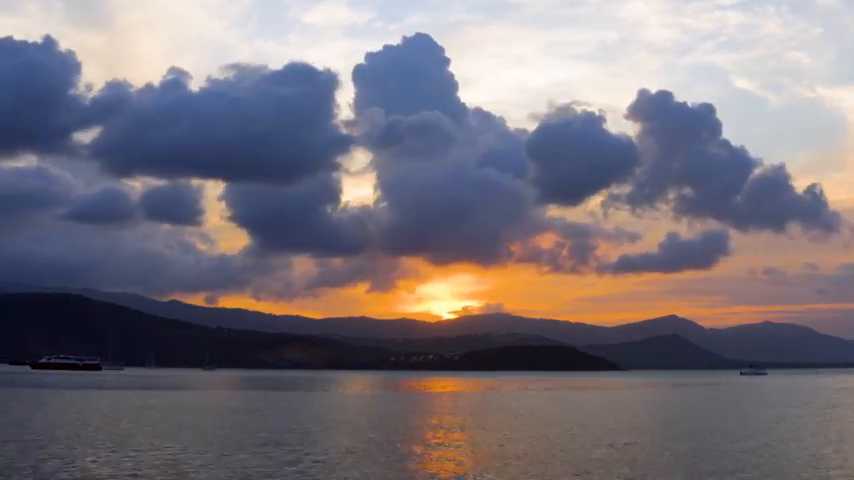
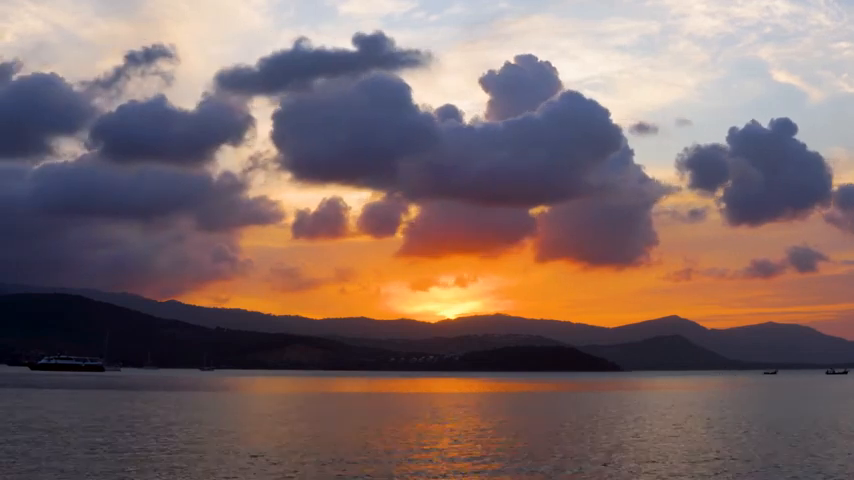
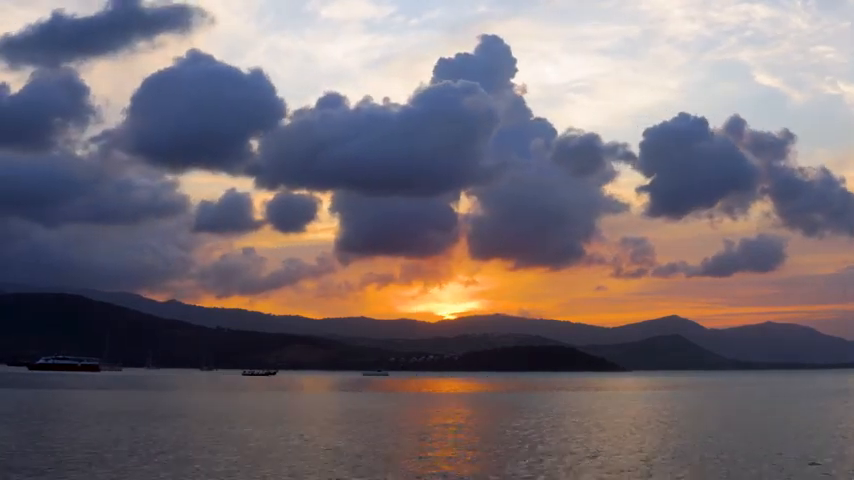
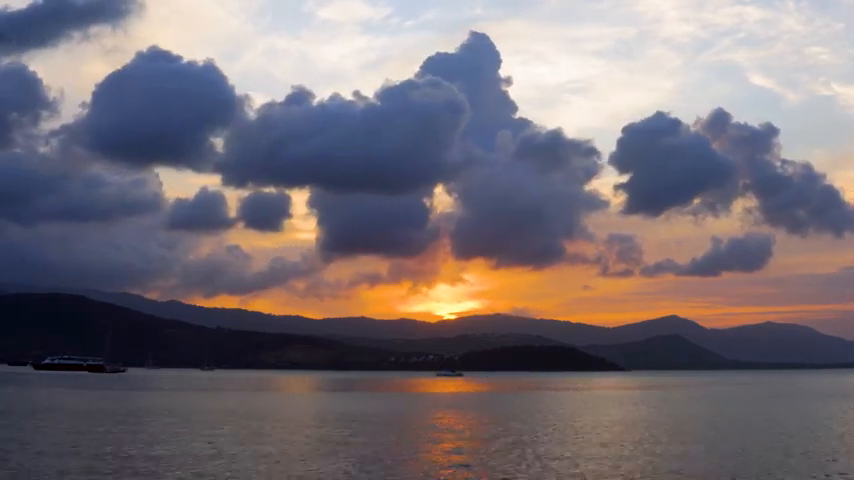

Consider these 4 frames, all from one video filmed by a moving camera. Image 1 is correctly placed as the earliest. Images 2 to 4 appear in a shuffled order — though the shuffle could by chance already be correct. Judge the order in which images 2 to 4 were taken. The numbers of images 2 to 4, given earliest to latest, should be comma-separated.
4, 3, 2
